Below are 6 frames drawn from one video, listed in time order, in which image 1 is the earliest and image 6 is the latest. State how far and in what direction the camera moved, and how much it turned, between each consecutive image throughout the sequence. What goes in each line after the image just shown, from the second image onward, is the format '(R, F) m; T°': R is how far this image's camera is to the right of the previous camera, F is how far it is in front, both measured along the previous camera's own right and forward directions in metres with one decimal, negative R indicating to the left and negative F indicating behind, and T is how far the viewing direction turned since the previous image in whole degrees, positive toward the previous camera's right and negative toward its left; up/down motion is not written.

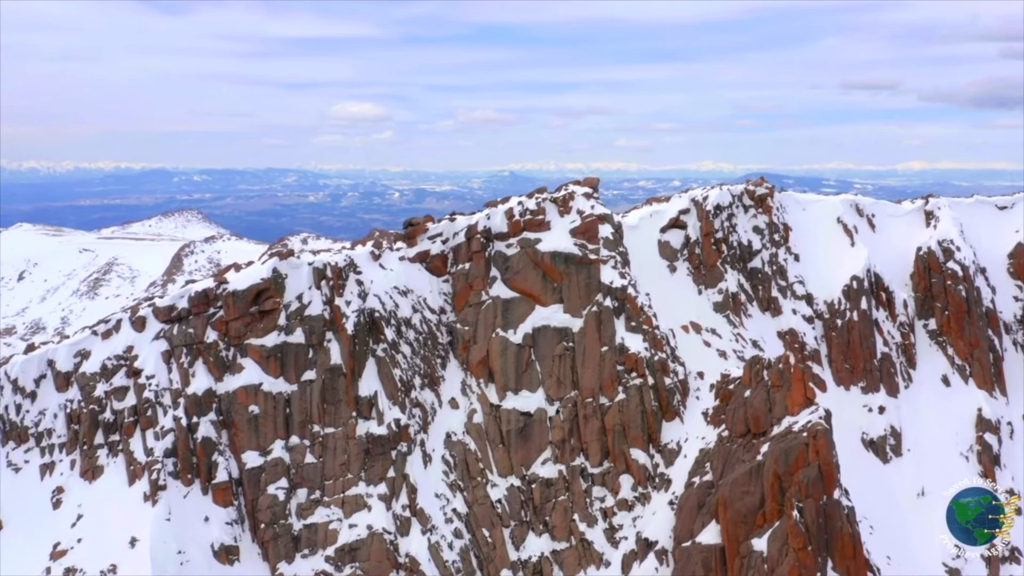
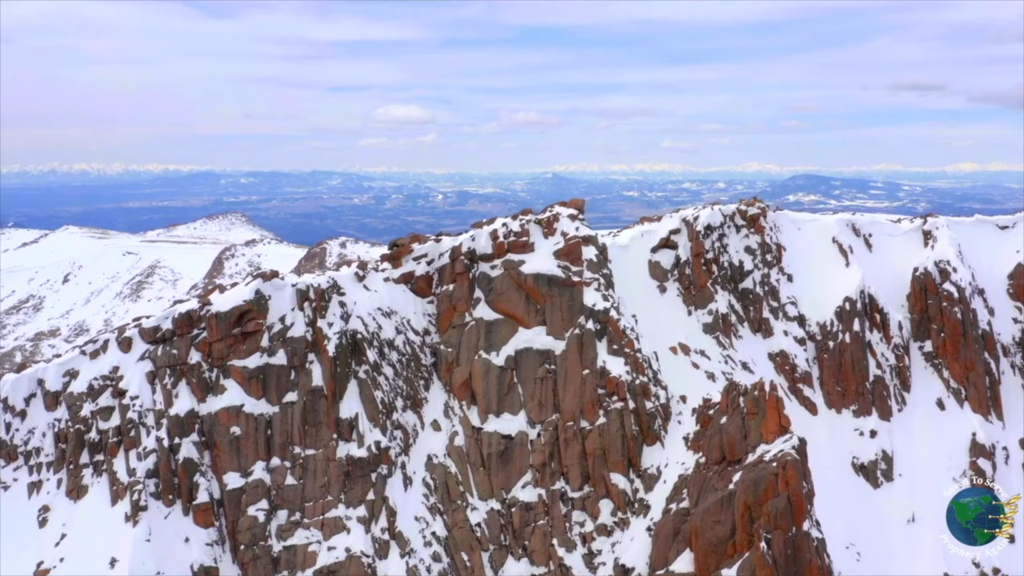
(+3.0, 0.0) m; -1°
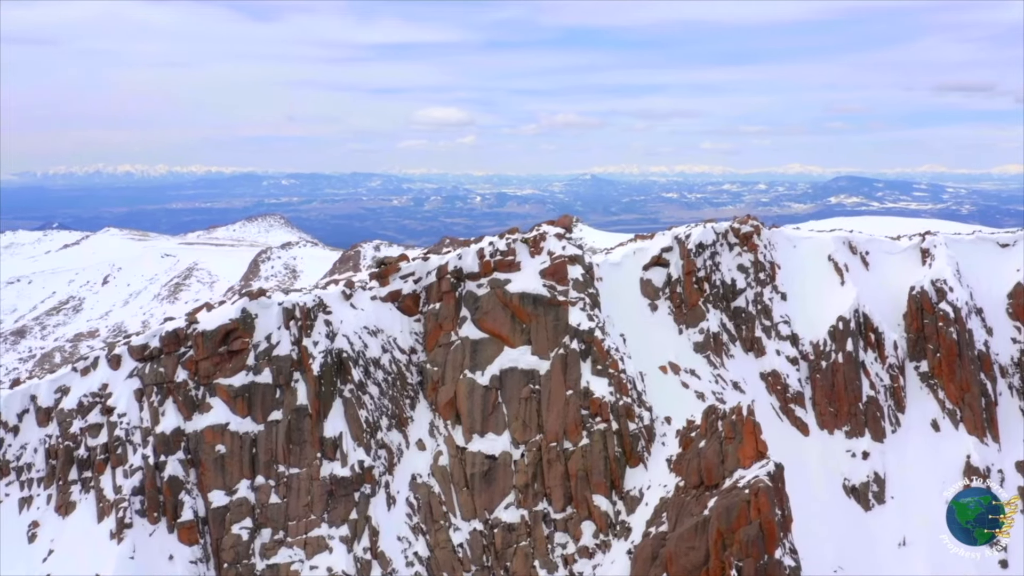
(+2.6, -0.1) m; -1°
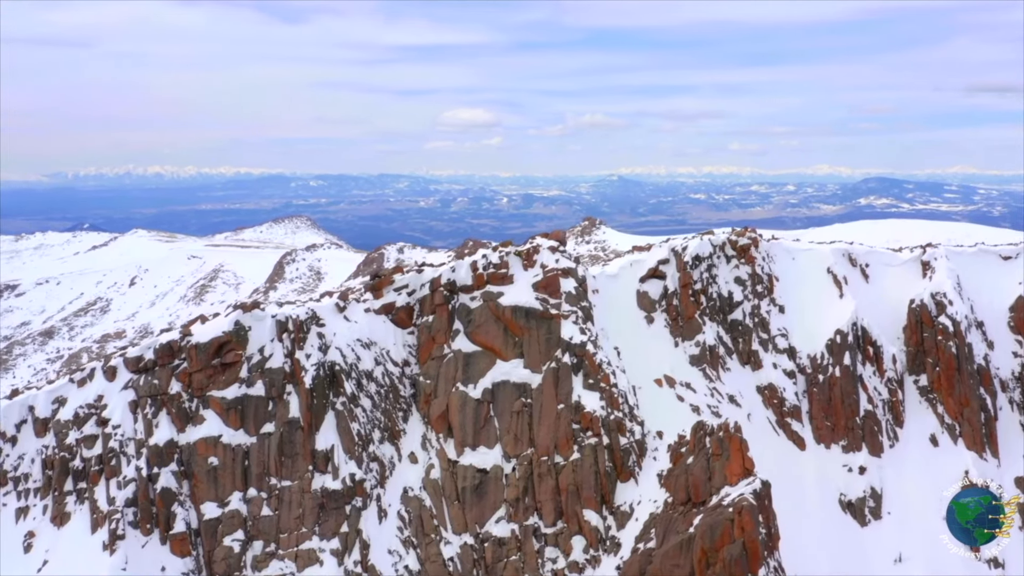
(+1.6, -0.1) m; -1°
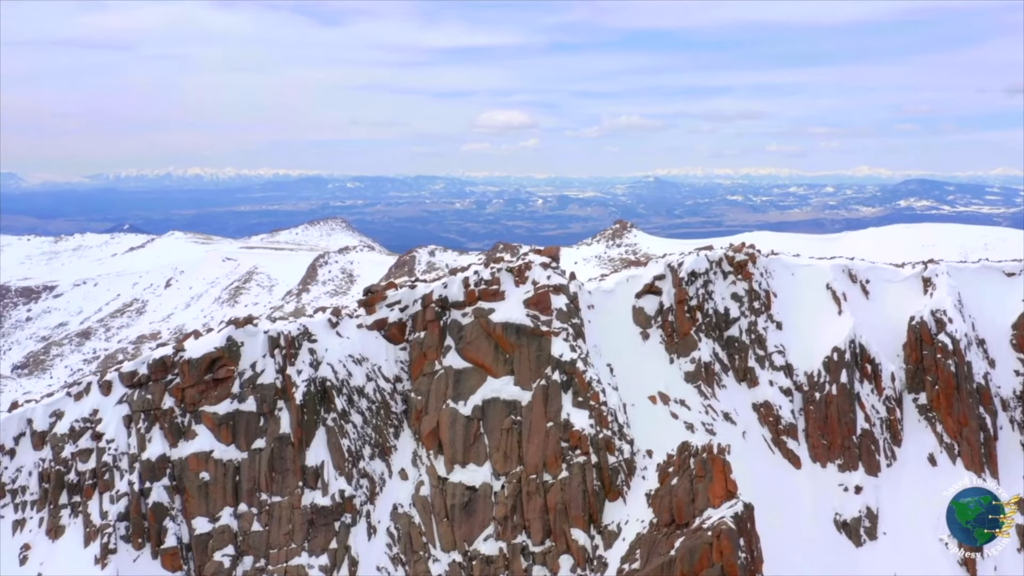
(+2.0, -0.1) m; -1°
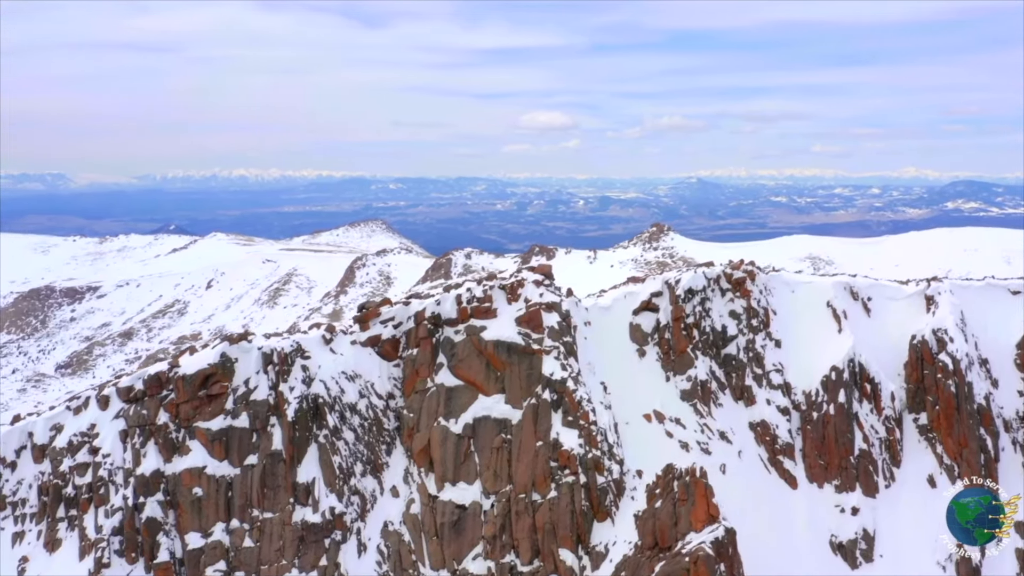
(+2.2, -0.2) m; -1°
